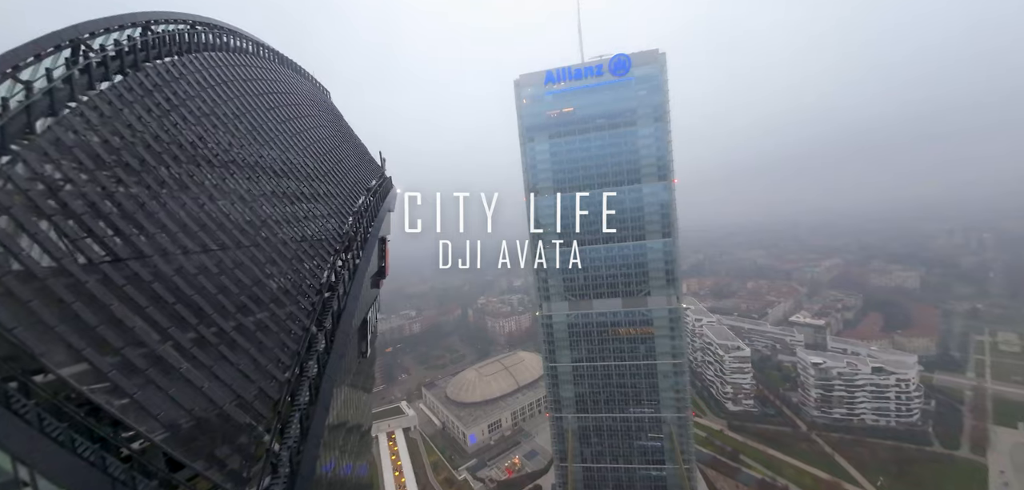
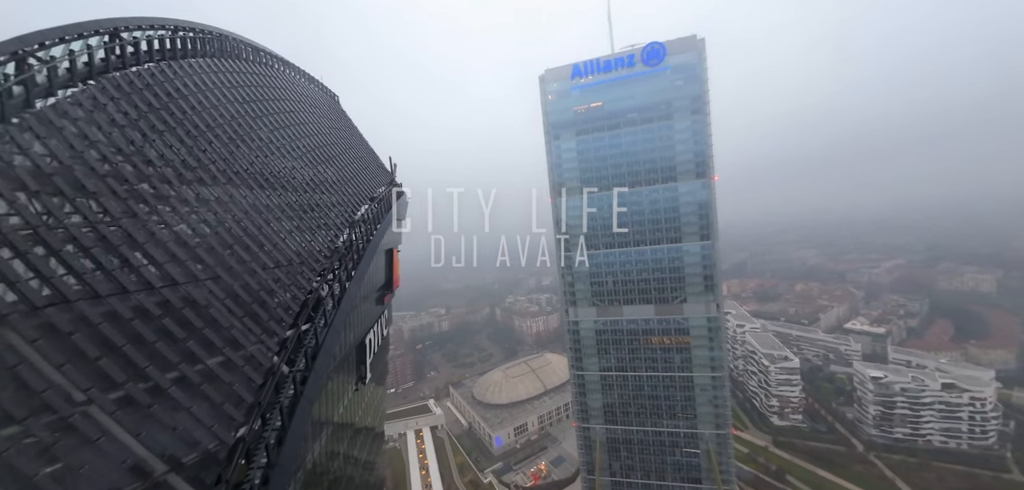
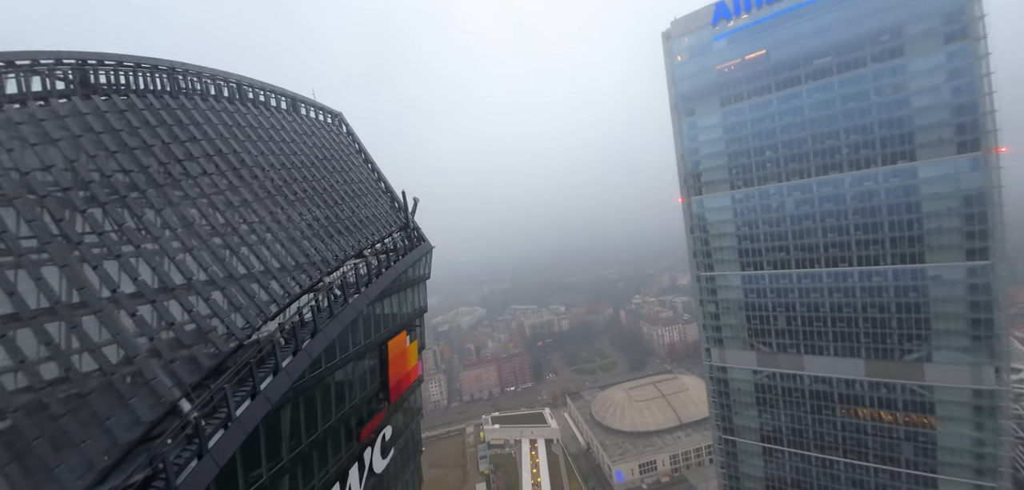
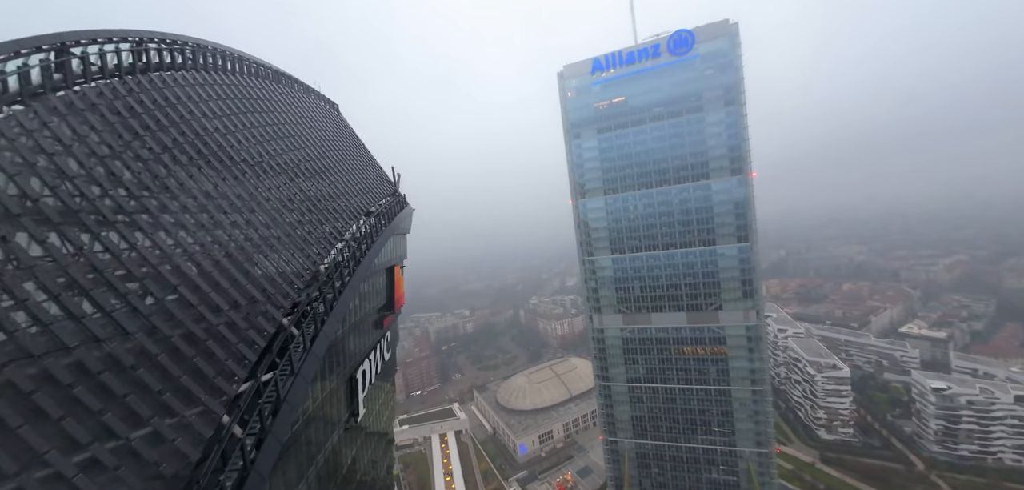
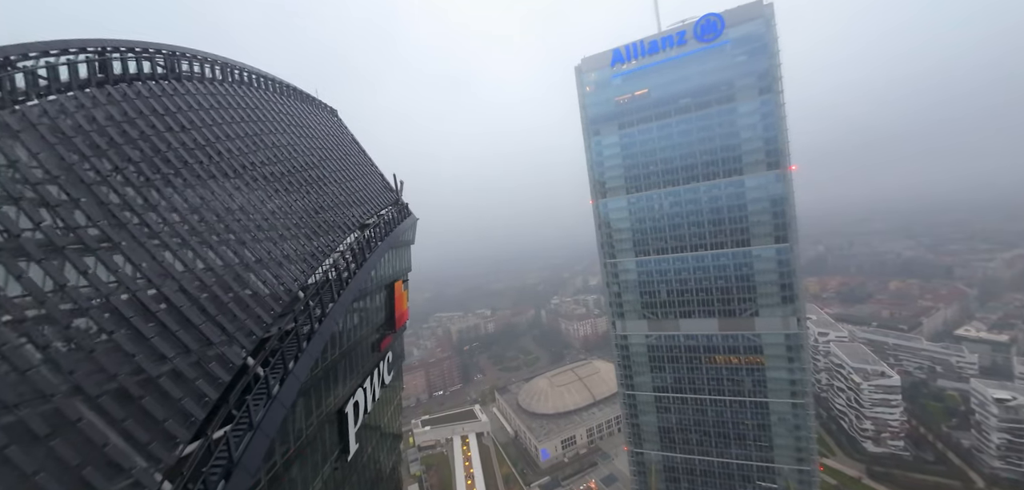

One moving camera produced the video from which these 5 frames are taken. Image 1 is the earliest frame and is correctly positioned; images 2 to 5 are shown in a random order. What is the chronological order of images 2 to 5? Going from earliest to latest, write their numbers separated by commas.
2, 4, 5, 3
